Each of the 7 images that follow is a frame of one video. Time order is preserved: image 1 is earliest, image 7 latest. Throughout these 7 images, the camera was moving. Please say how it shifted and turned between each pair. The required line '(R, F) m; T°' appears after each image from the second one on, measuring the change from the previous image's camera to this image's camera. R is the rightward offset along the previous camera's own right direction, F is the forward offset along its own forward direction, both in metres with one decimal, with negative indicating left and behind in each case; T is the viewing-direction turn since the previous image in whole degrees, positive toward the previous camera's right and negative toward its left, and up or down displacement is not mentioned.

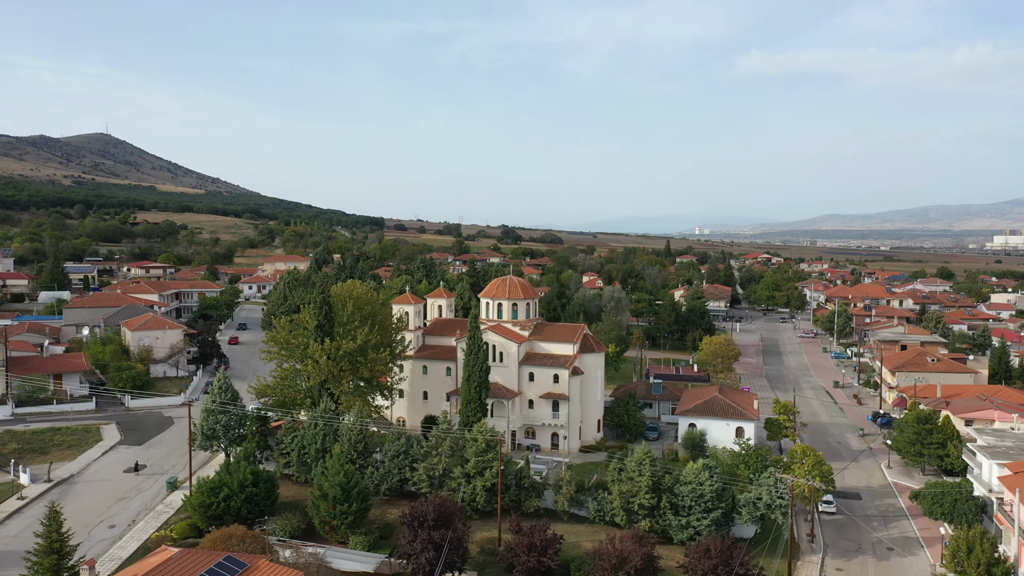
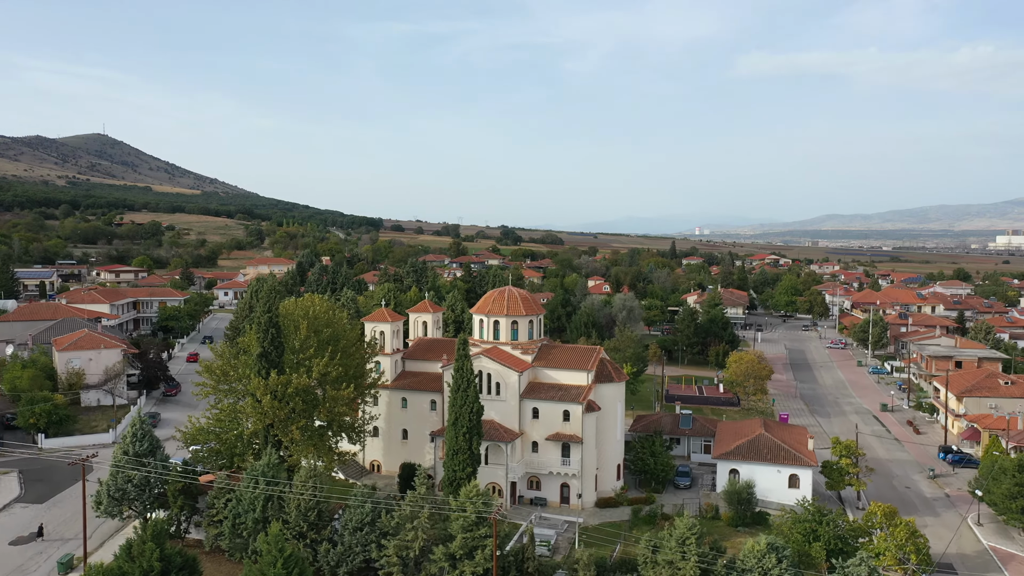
(0.0, +9.7) m; 0°
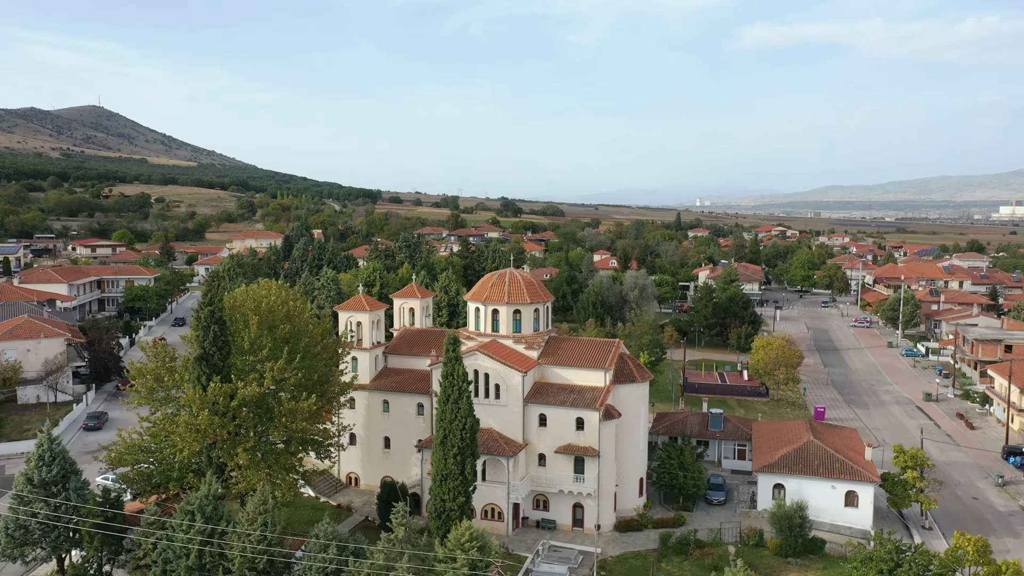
(-0.1, +7.0) m; 0°
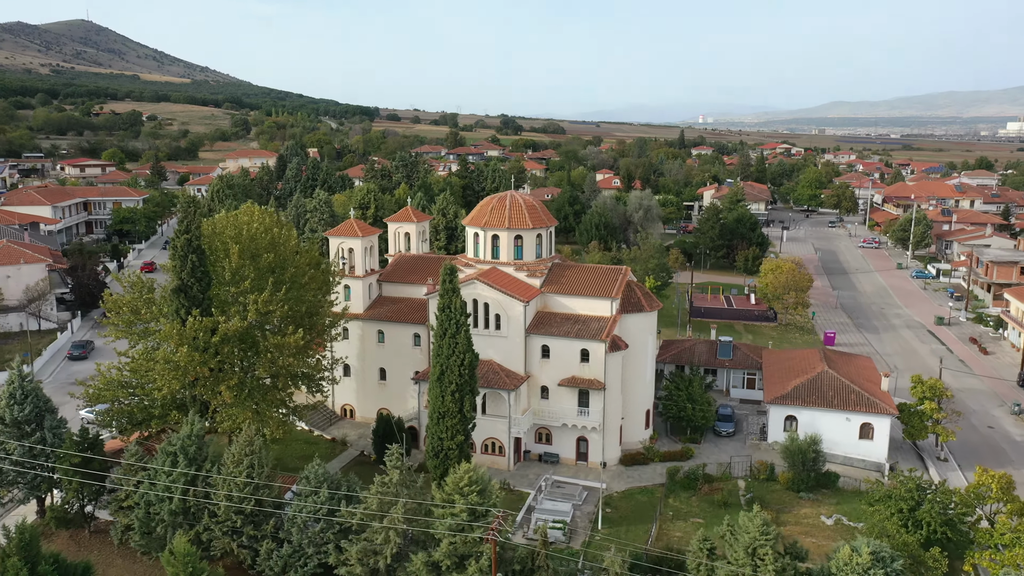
(0.0, +2.0) m; 0°
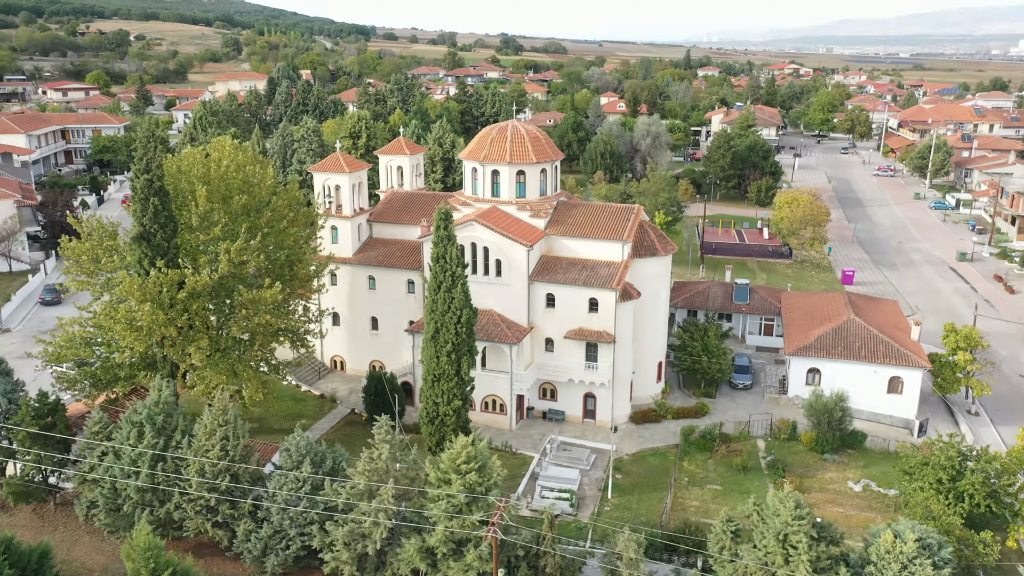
(-0.1, +2.8) m; 0°
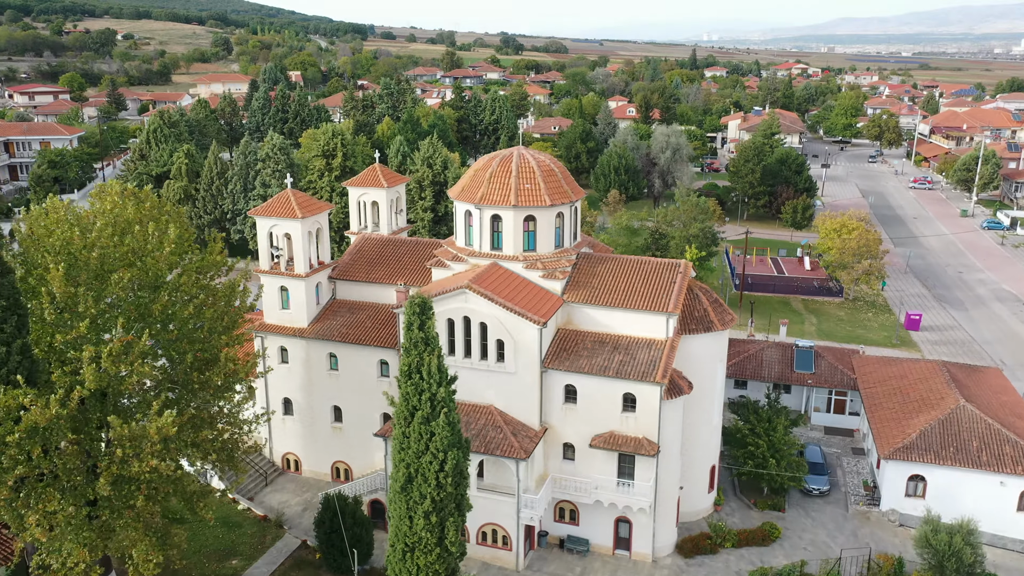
(-0.2, +7.6) m; 0°
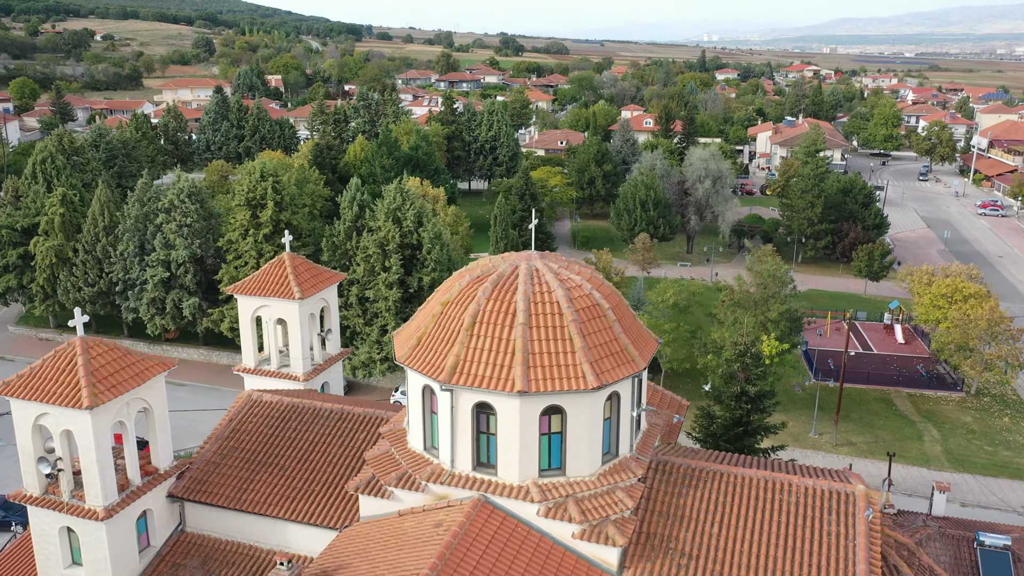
(-0.1, +11.8) m; 0°
